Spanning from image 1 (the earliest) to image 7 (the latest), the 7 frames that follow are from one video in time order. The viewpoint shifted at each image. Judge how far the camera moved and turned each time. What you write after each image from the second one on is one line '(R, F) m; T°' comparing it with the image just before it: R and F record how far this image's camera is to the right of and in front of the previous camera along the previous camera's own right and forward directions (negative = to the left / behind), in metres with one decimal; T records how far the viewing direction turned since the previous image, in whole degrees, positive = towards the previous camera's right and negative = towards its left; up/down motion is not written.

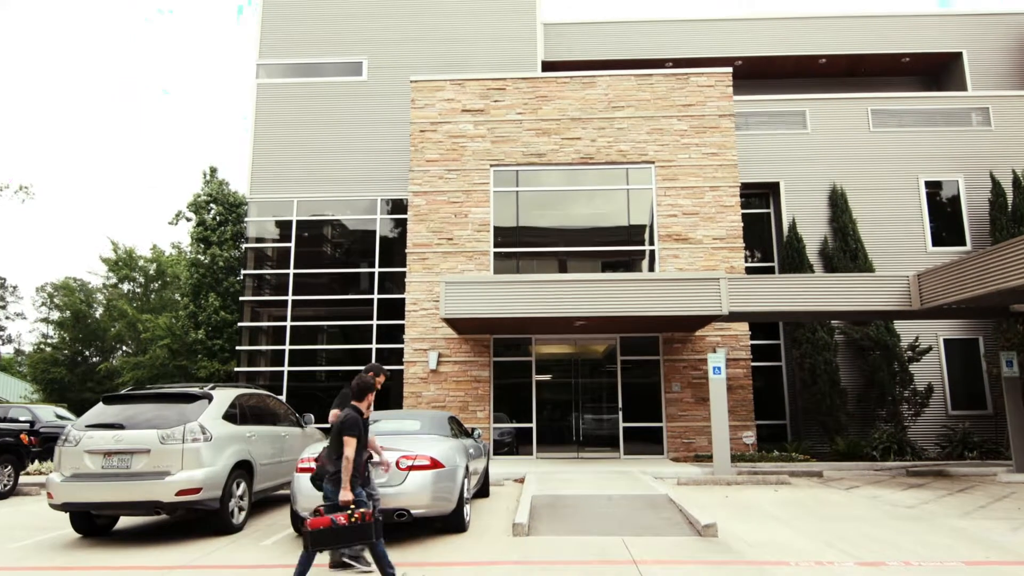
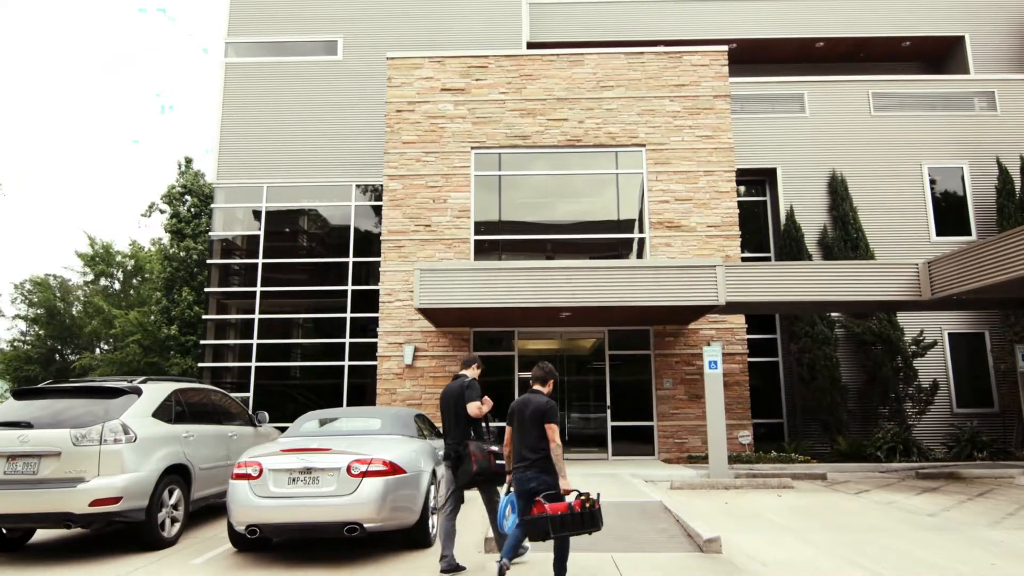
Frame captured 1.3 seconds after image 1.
(+0.1, +1.0) m; +1°
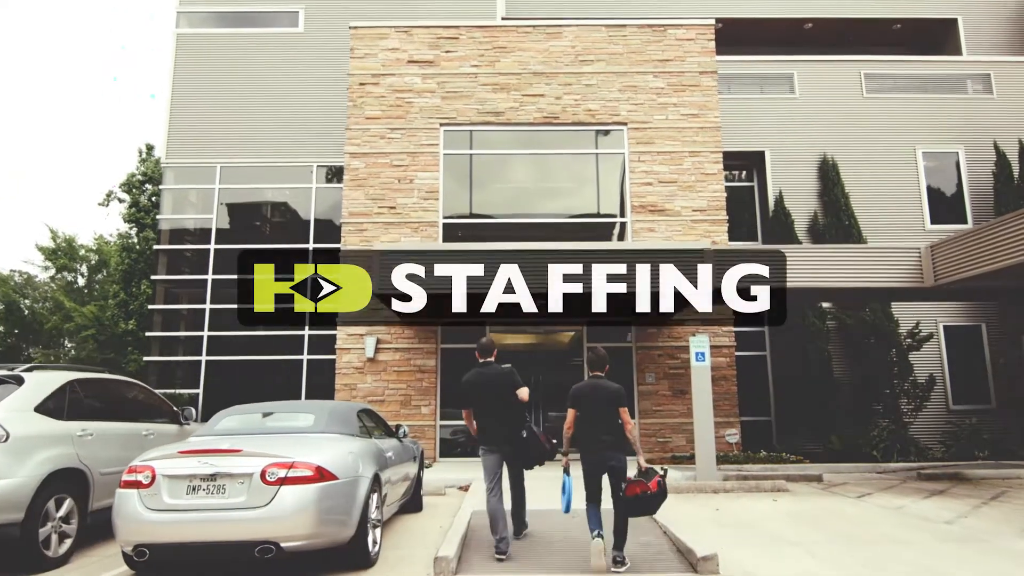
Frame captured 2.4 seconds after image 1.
(+0.2, +1.1) m; +2°
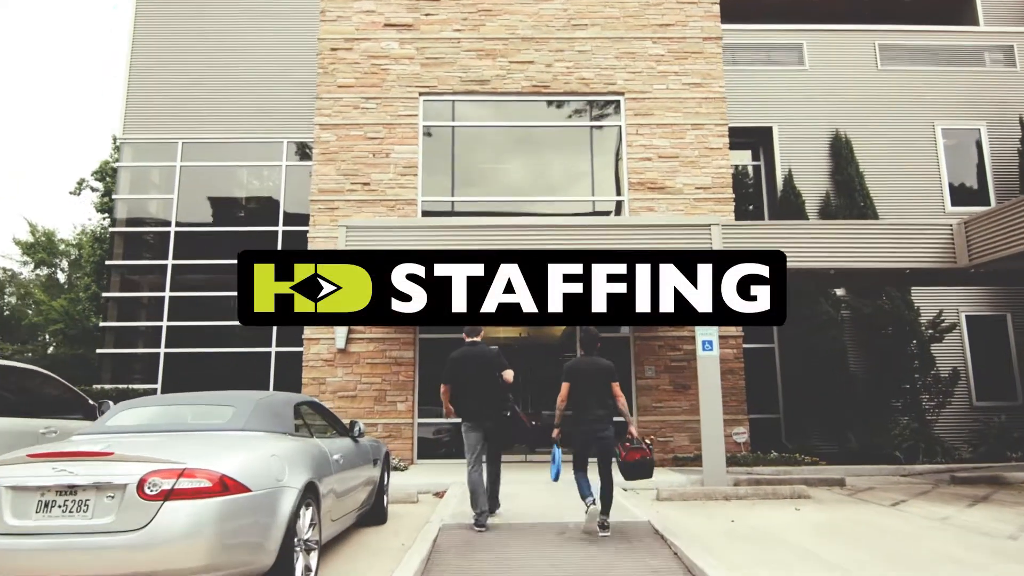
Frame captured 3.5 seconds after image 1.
(+0.1, +1.2) m; +1°
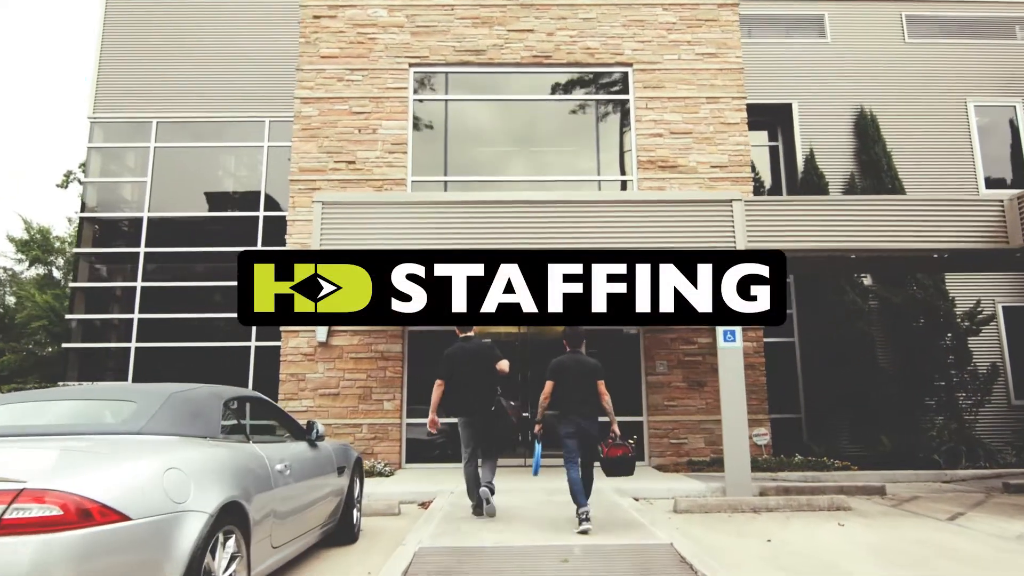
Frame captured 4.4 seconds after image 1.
(+0.1, +1.1) m; 0°
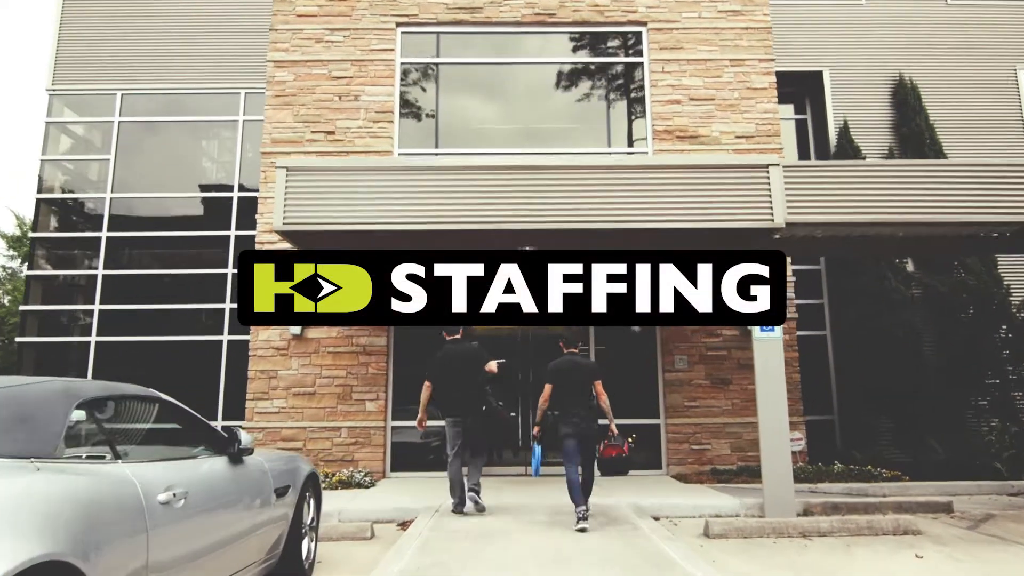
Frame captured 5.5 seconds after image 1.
(+0.1, +1.3) m; 0°
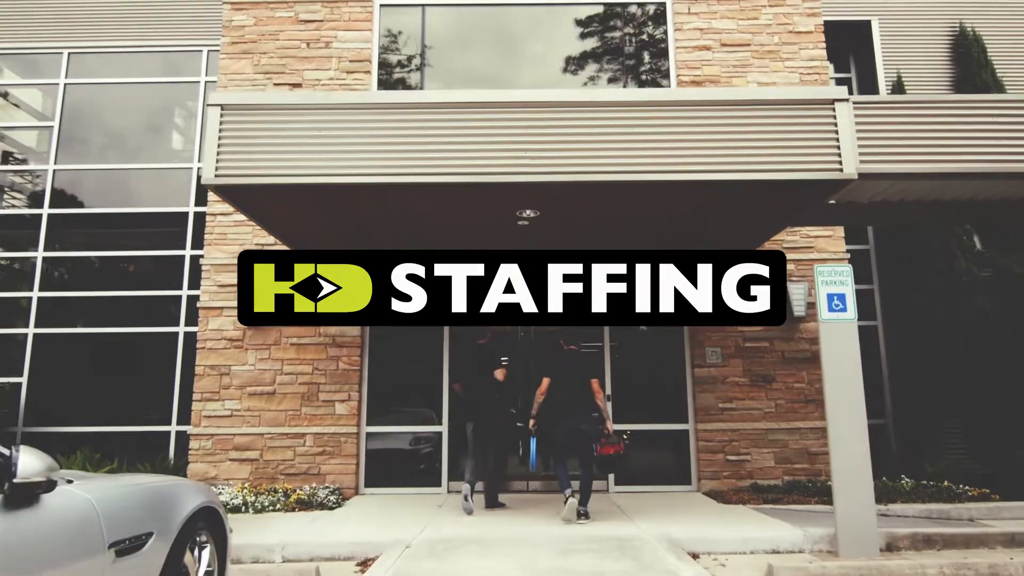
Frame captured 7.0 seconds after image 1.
(+0.1, +1.6) m; -1°
